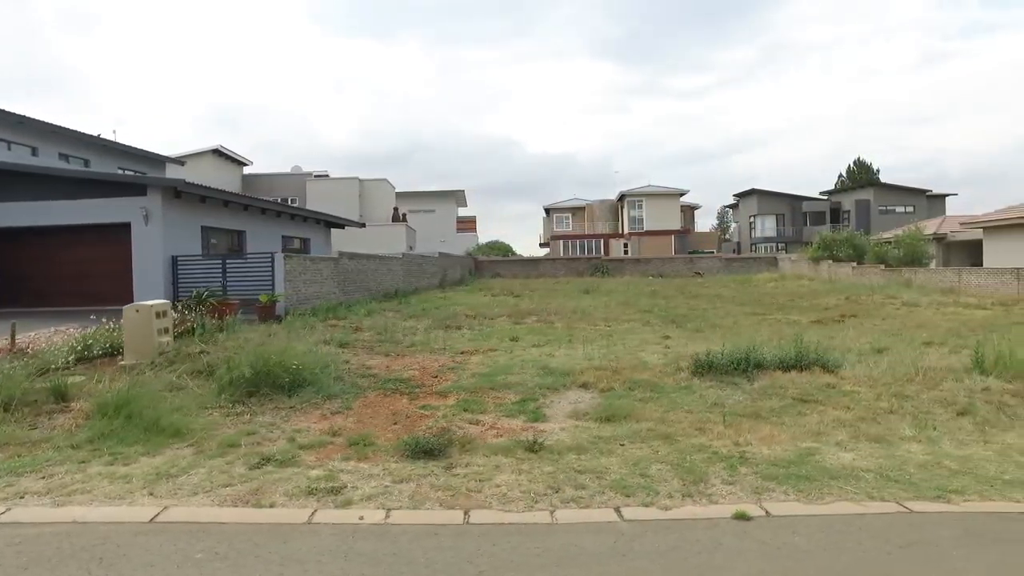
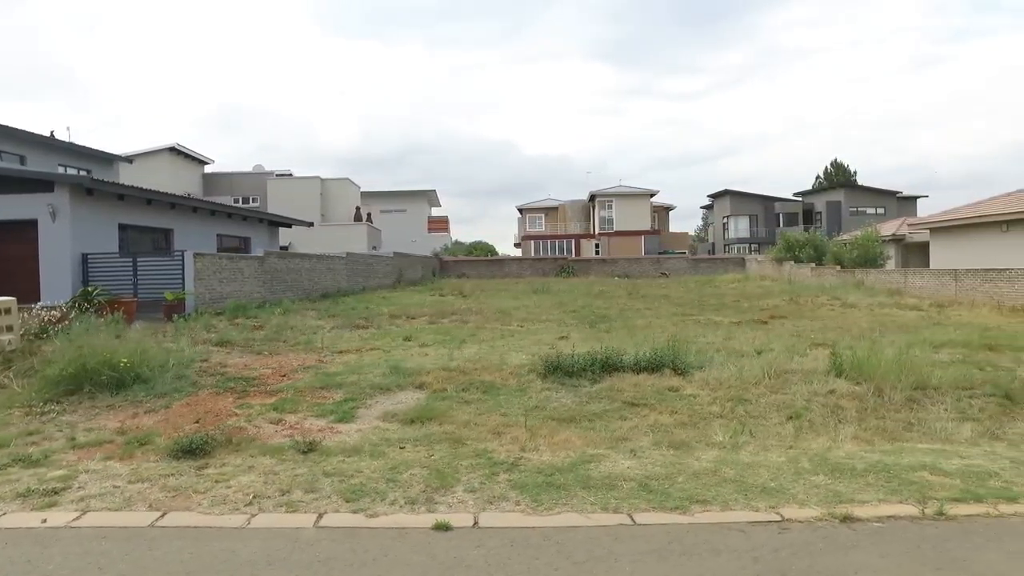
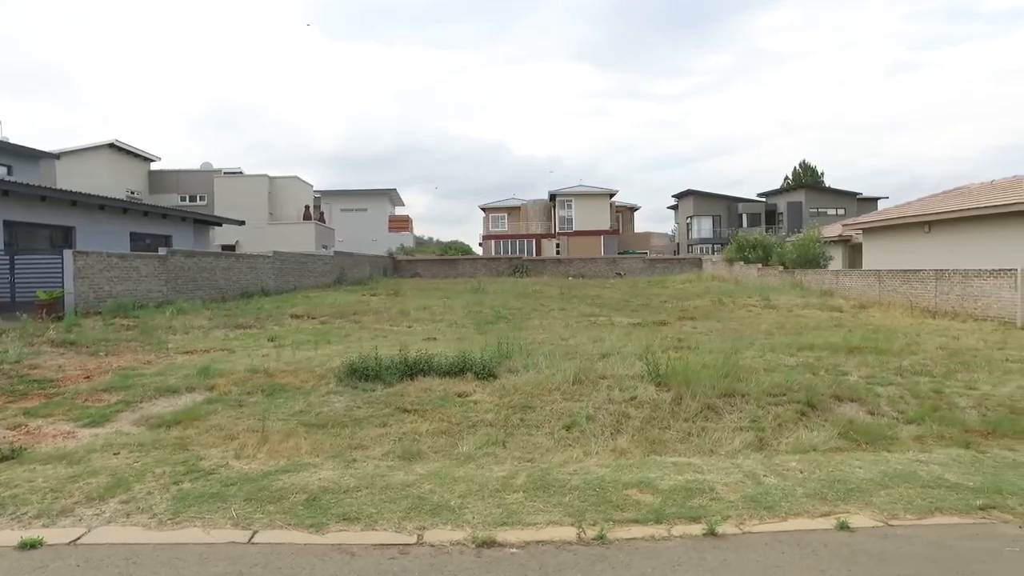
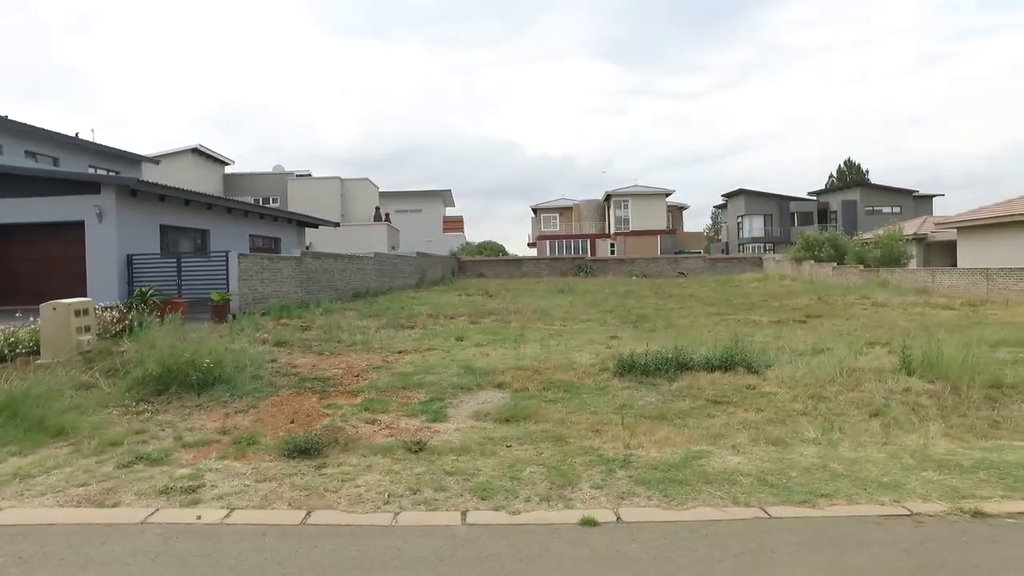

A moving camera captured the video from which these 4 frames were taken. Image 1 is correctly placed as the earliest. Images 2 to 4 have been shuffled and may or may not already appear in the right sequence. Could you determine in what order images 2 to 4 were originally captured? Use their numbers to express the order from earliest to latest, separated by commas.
4, 2, 3
